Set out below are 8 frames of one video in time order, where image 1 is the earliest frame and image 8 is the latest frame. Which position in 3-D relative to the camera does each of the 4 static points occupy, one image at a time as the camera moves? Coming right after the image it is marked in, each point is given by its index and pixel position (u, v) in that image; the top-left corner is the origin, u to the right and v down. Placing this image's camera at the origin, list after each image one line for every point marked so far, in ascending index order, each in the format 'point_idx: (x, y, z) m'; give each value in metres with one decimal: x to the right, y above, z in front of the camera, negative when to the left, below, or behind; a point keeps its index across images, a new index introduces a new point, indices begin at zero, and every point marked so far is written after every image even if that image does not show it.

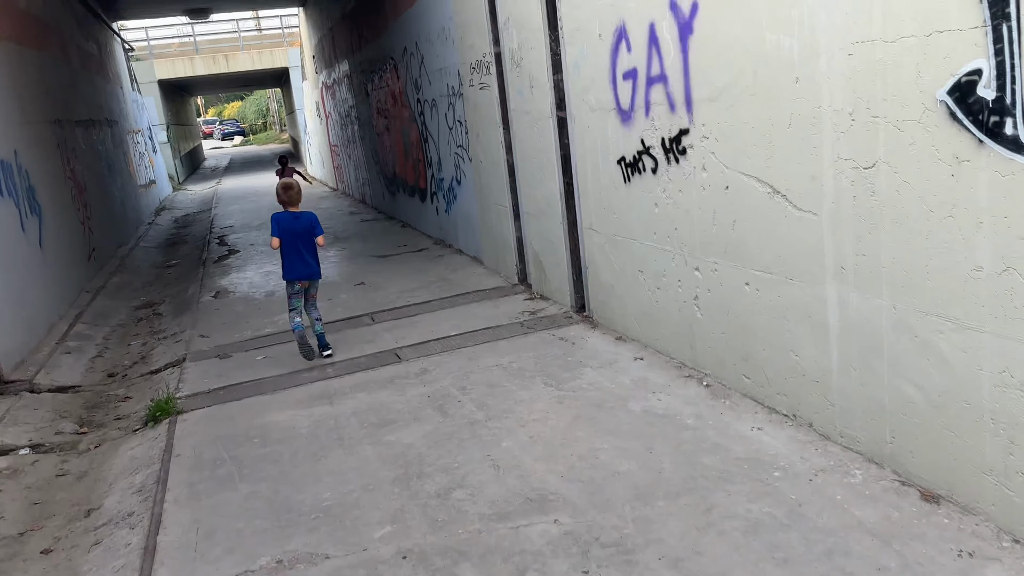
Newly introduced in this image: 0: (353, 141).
0: (-3.1, +2.8, +15.0) m
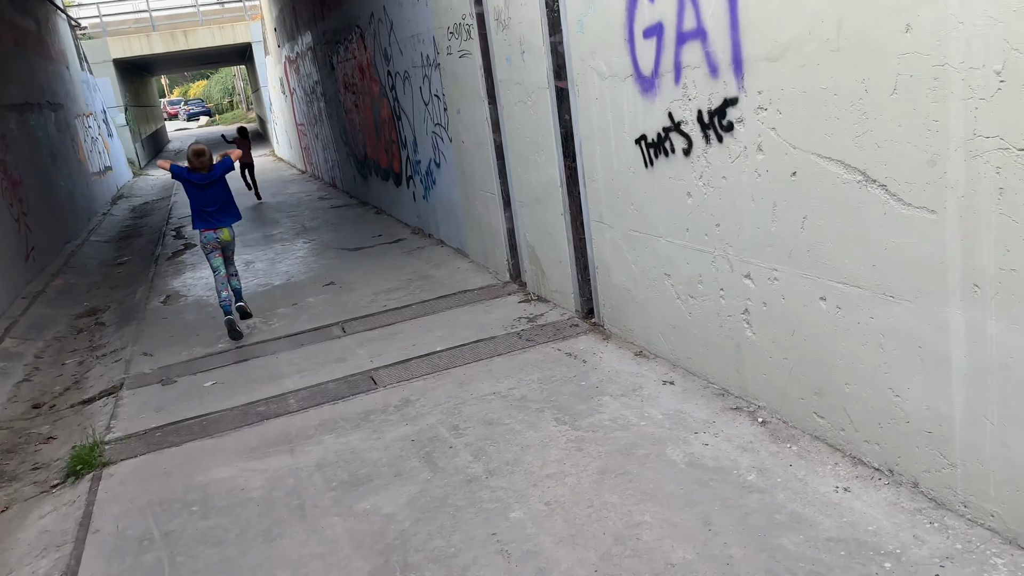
0: (-3.5, +3.0, +13.9) m
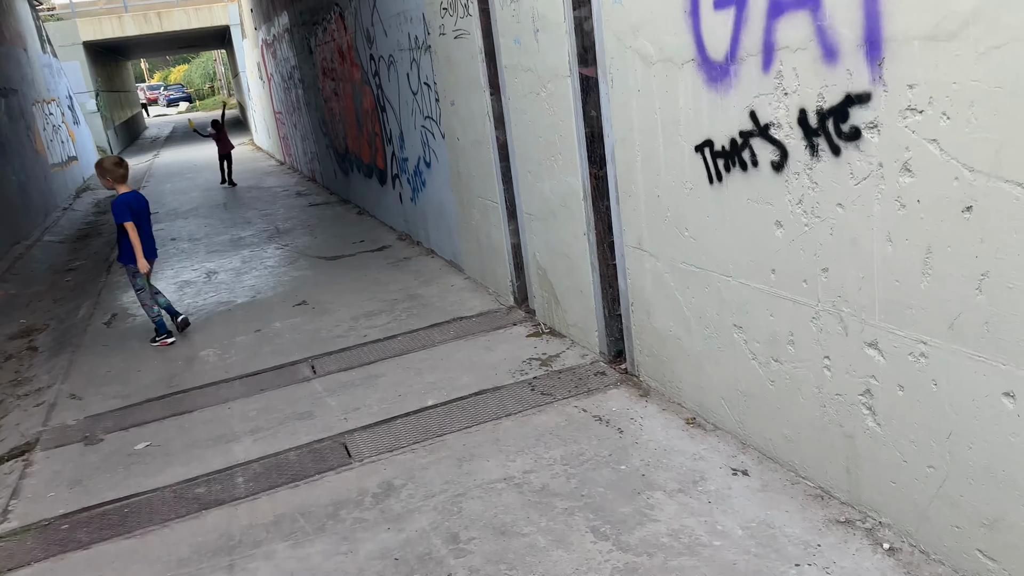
0: (-3.5, +3.0, +12.8) m
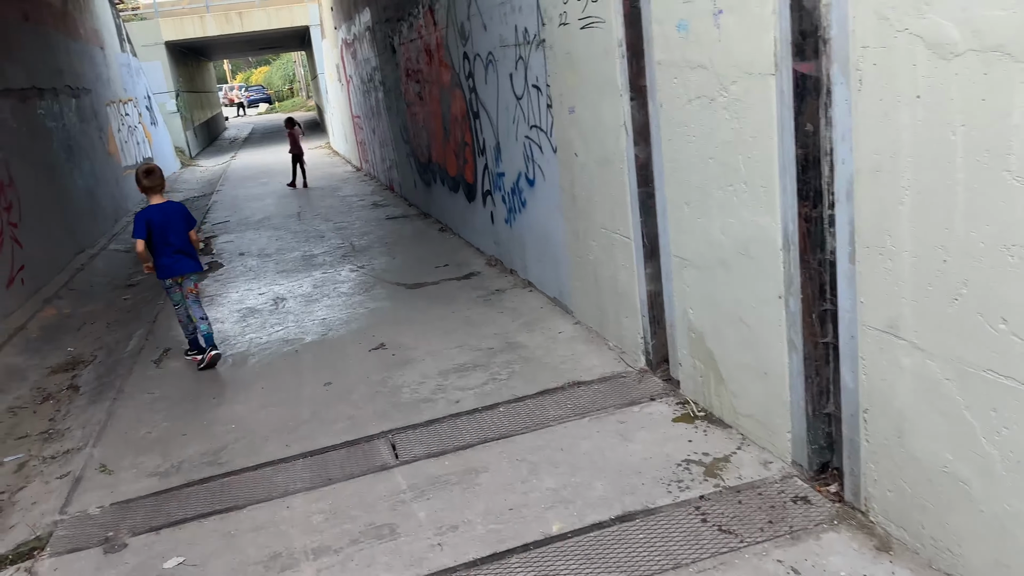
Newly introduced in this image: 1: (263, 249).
0: (-2.1, +2.7, +11.9) m
1: (-2.8, +0.4, +8.7) m
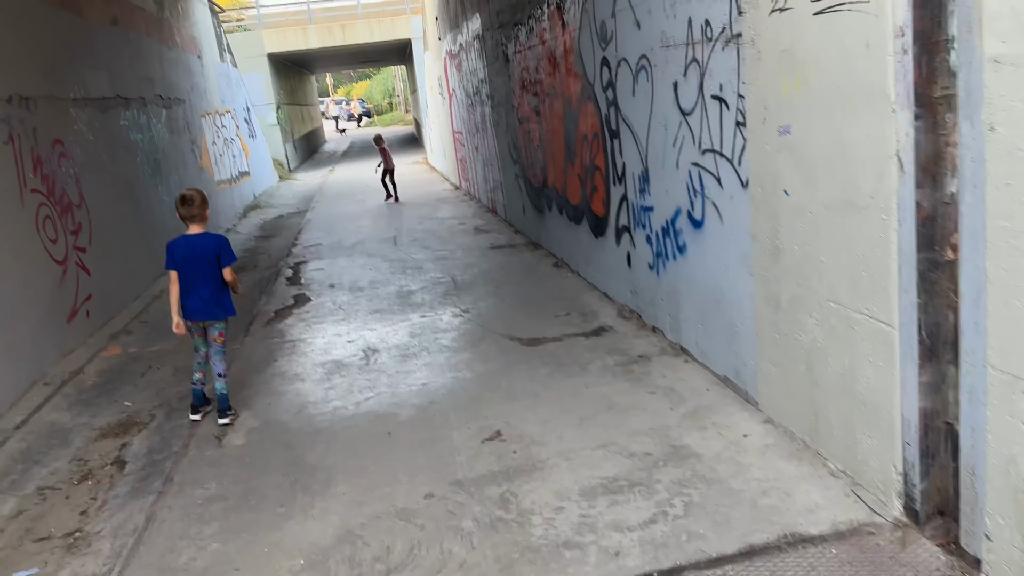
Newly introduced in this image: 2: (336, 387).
0: (-0.4, +2.2, +10.8) m
1: (-1.6, +0.1, +7.6) m
2: (-1.1, -0.6, +4.9) m
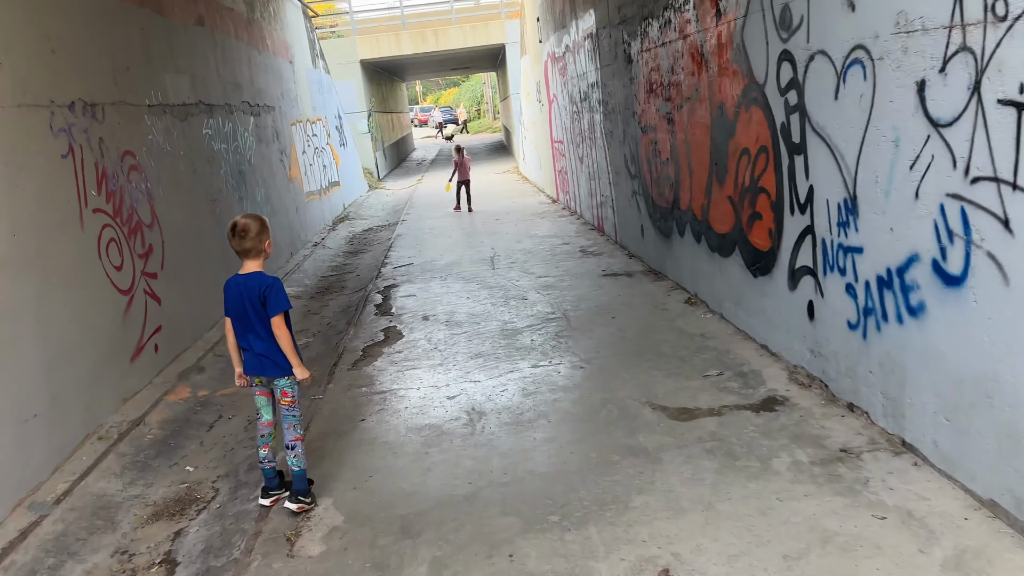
0: (+1.0, +1.9, +9.8) m
1: (-0.5, -0.2, +6.7) m
2: (-0.4, -0.9, +3.9) m
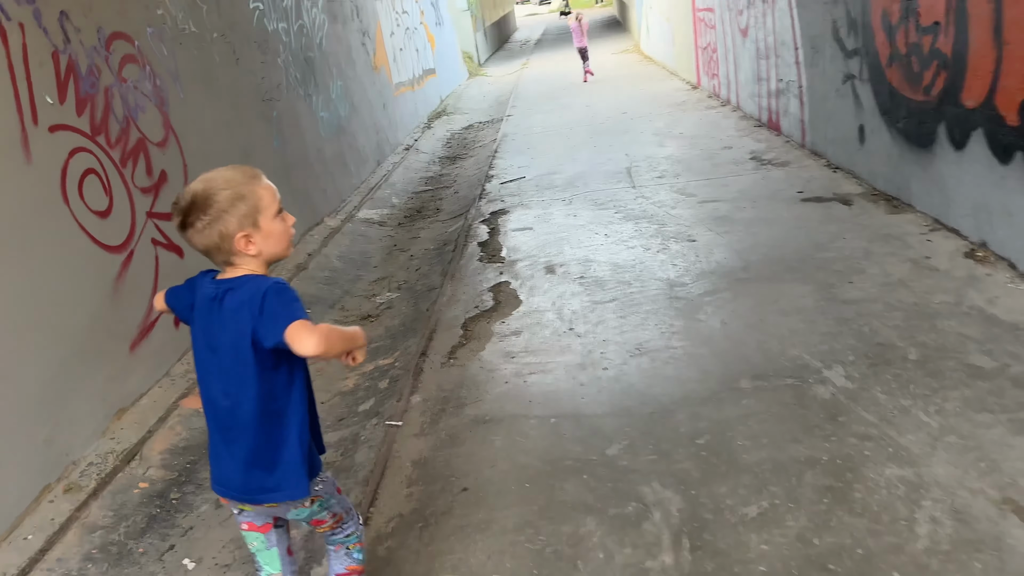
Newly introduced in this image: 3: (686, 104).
0: (+2.4, +2.7, +7.2) m
1: (+0.5, +0.2, +4.7) m
2: (+0.2, -0.9, +2.0) m
3: (+2.2, +2.3, +9.7) m
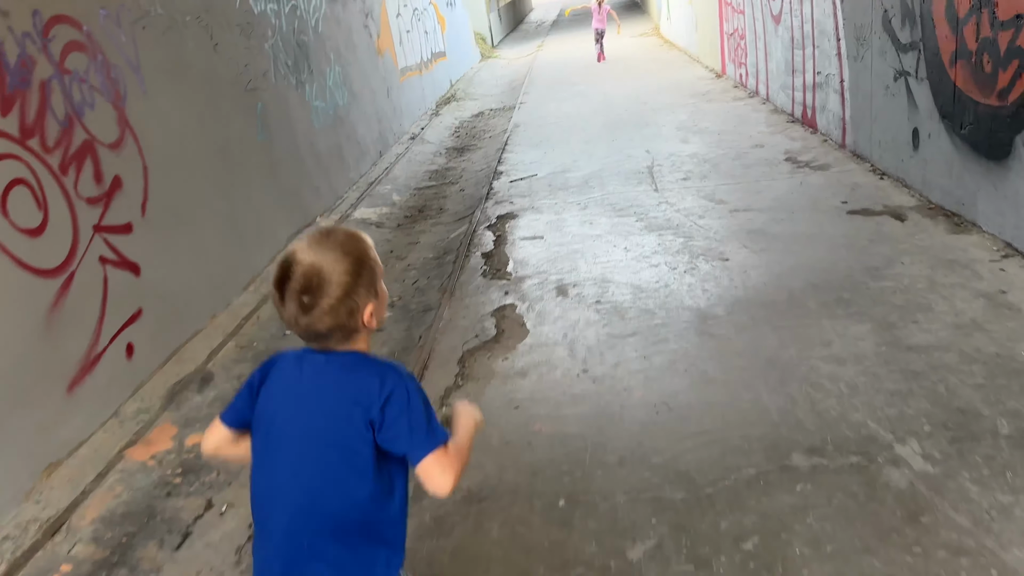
0: (+2.5, +2.6, +6.6) m
1: (+0.5, +0.1, +4.2) m
2: (+0.2, -1.1, +1.5) m
3: (+2.3, +2.3, +9.1) m
